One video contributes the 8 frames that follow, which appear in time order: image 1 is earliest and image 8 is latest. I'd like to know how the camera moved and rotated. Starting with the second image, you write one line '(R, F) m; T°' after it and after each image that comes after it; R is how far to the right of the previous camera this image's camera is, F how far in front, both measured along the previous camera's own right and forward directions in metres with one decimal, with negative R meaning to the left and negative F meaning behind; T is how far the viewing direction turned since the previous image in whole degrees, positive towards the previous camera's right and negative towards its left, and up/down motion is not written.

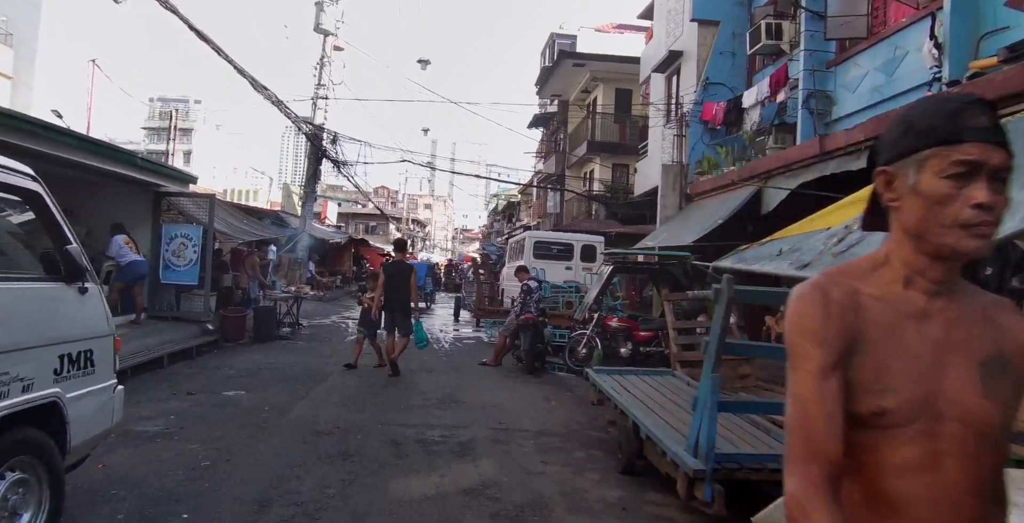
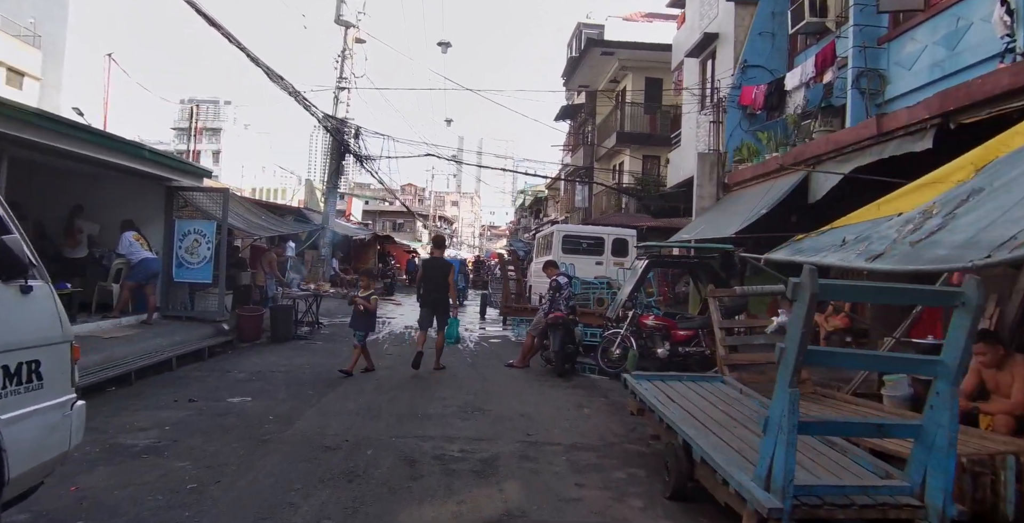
(0.0, +0.6) m; -3°
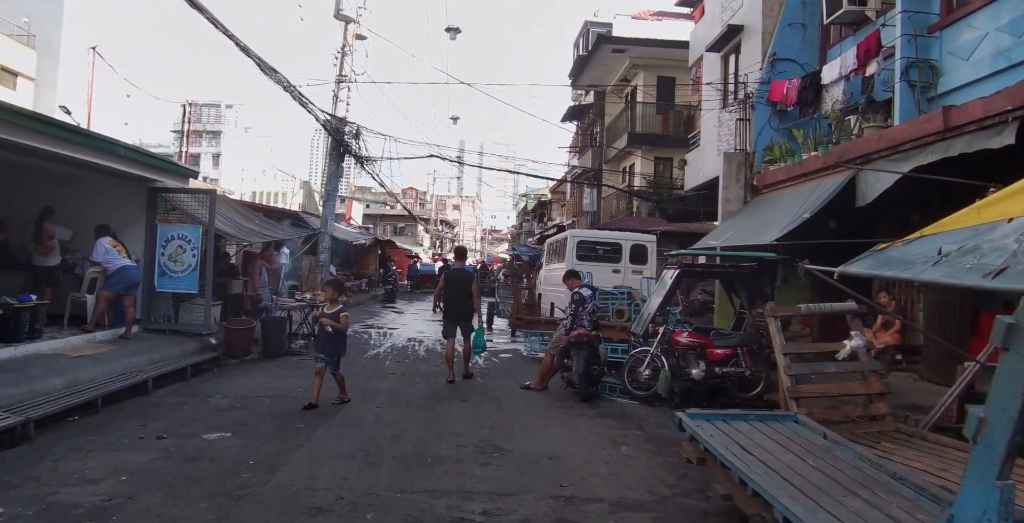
(-0.2, +0.9) m; 0°
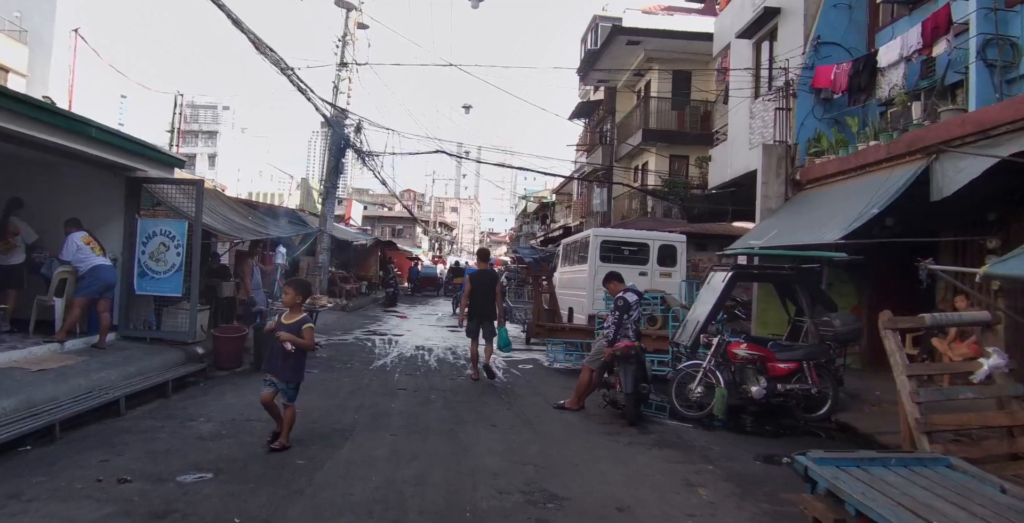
(-0.4, +1.1) m; 0°
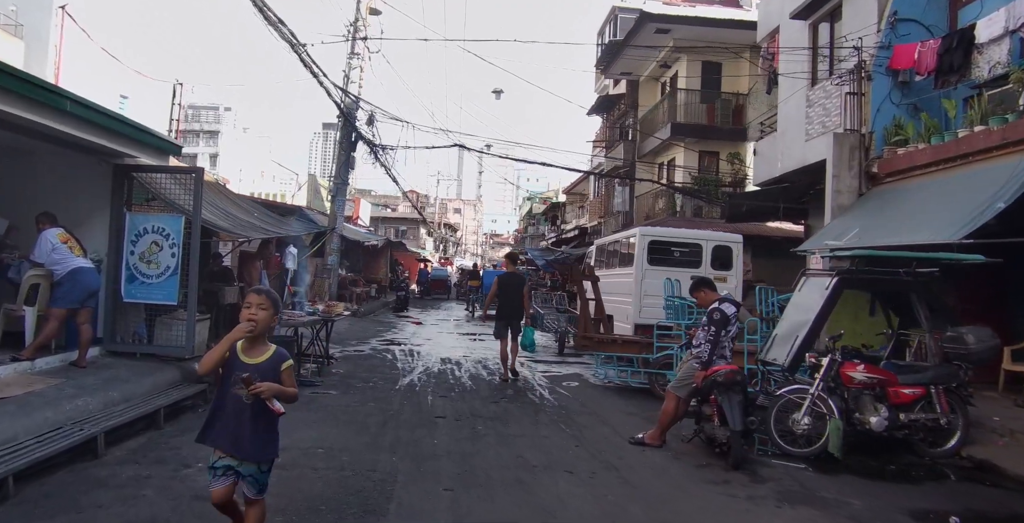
(-0.6, +1.2) m; 0°
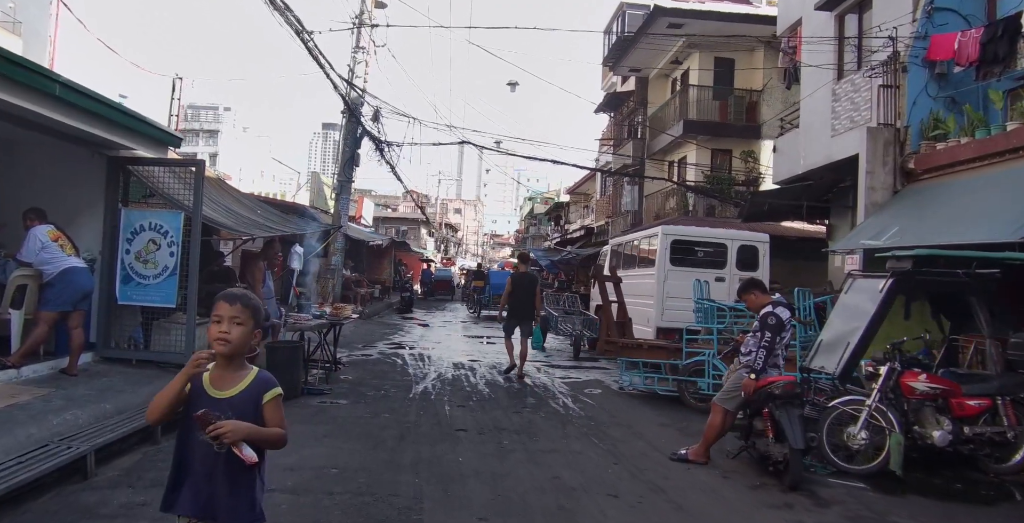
(-0.3, +0.5) m; 0°
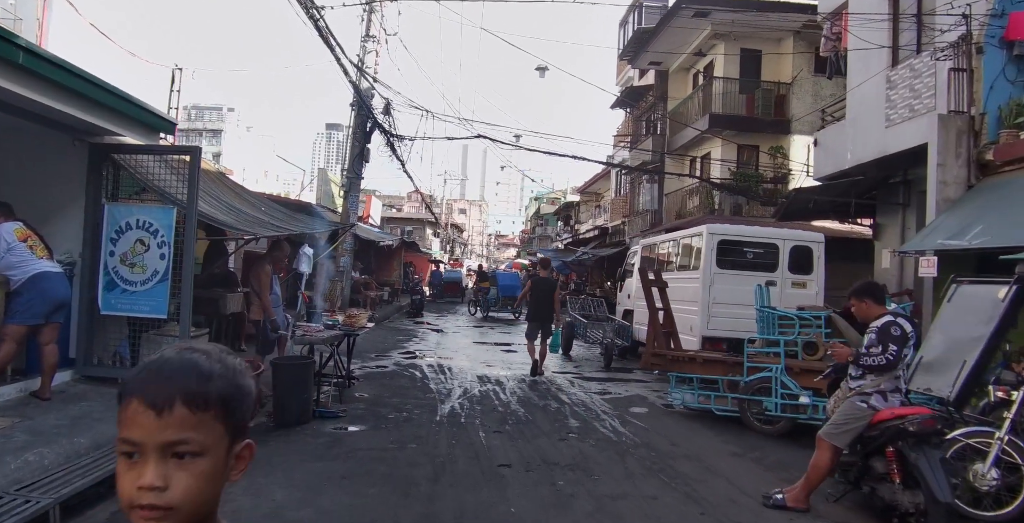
(-0.4, +0.9) m; 0°
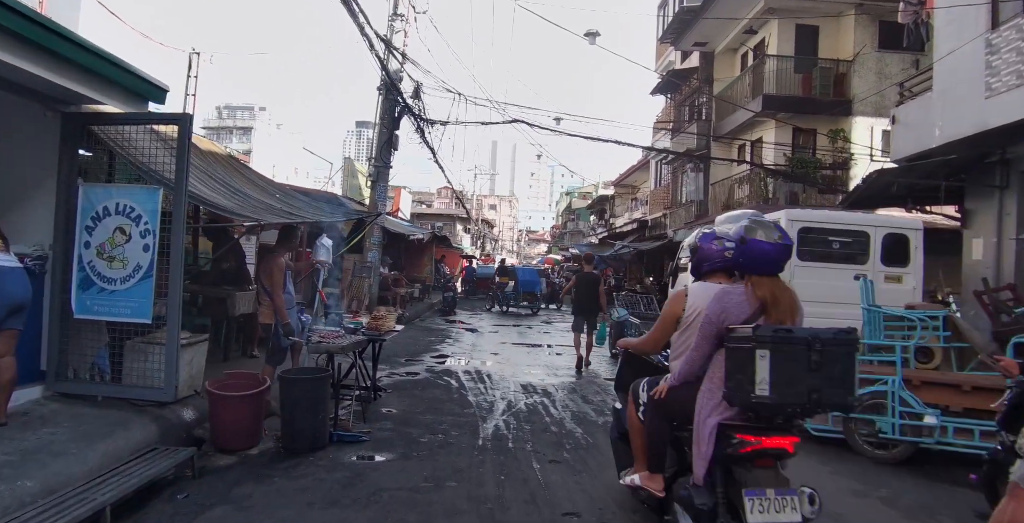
(-0.2, +1.1) m; -3°
